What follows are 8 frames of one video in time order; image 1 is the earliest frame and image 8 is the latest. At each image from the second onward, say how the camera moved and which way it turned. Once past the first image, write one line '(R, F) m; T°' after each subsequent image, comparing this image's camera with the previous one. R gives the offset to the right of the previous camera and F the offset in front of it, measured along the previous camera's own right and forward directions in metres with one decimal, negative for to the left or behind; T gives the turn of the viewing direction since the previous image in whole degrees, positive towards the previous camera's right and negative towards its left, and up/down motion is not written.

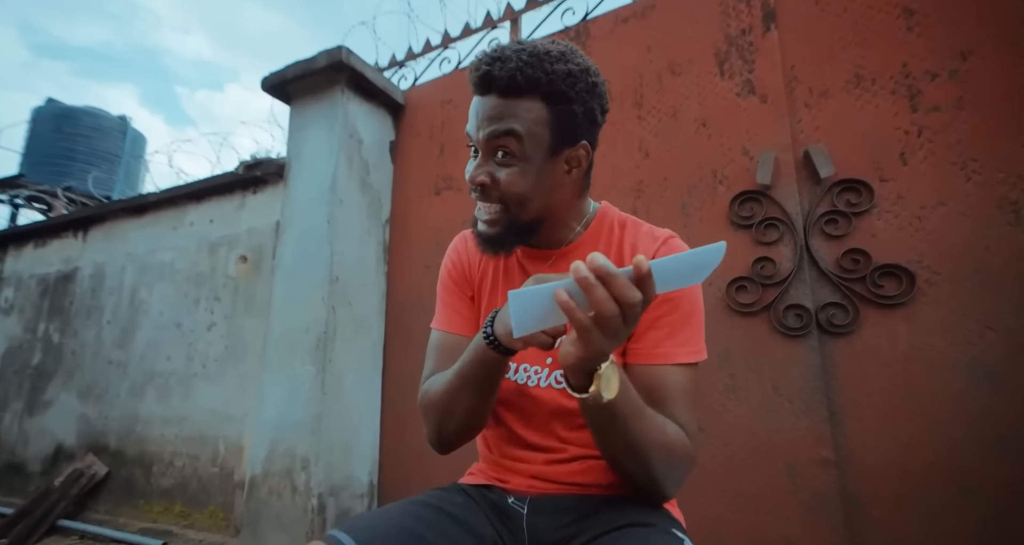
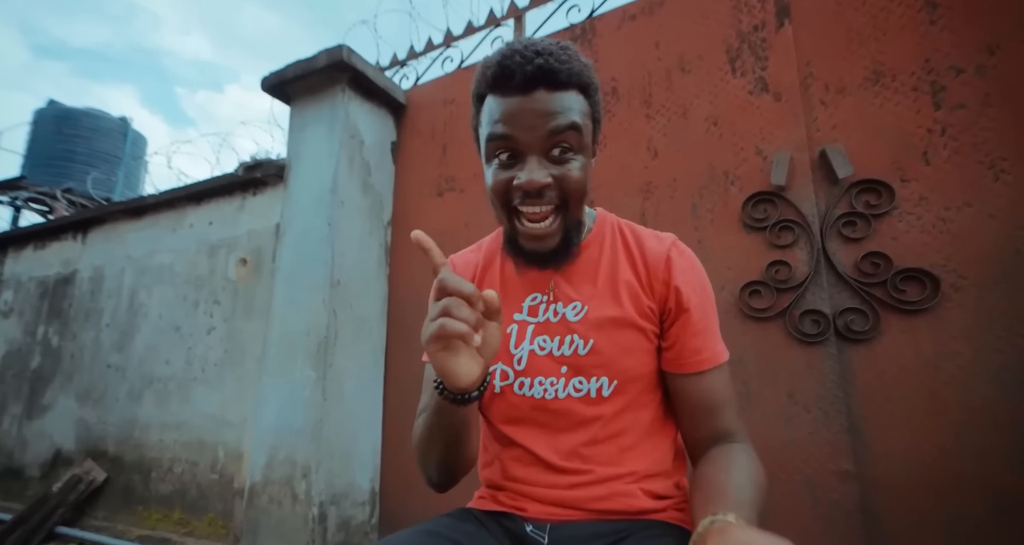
(0.0, +0.1) m; 0°
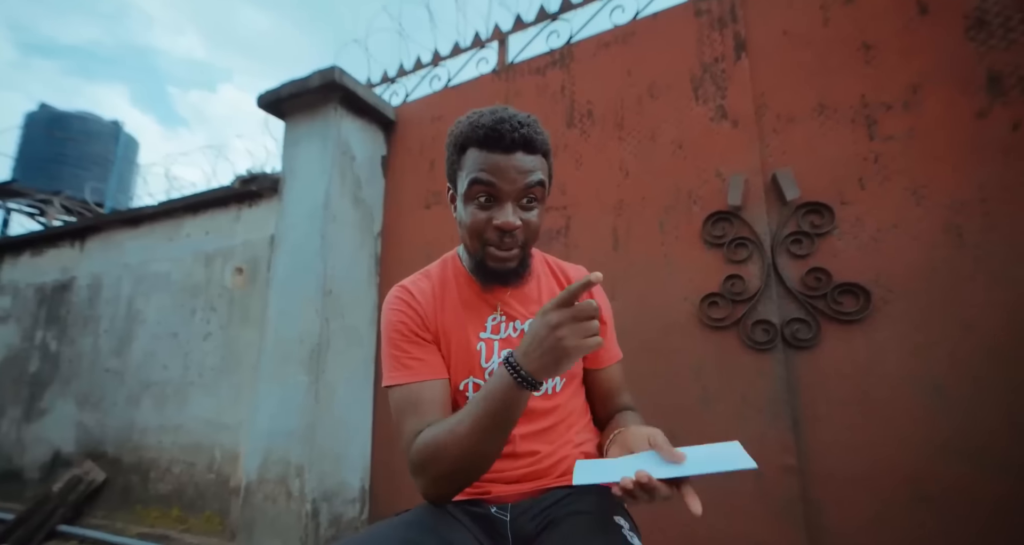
(0.0, -0.1) m; +1°
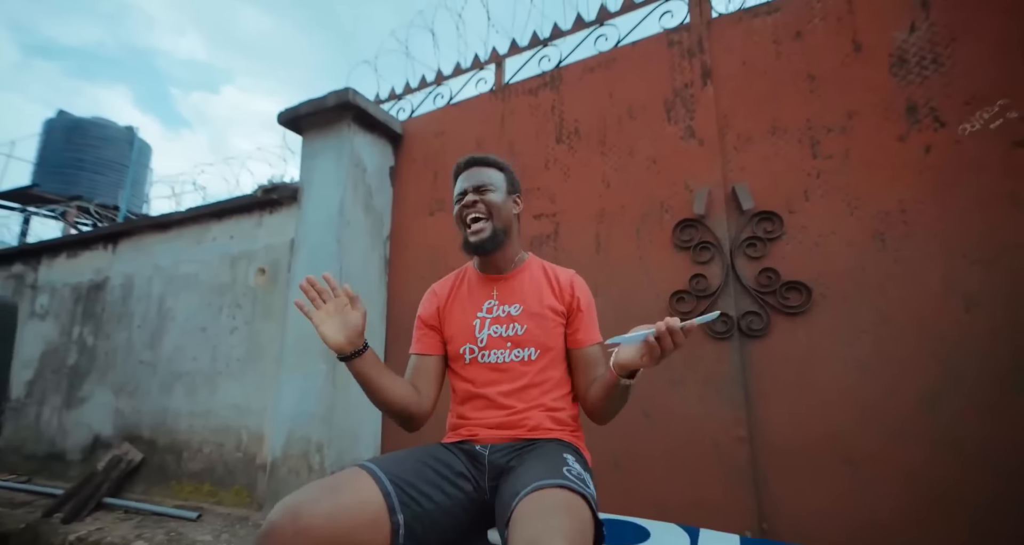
(0.0, -0.3) m; 0°
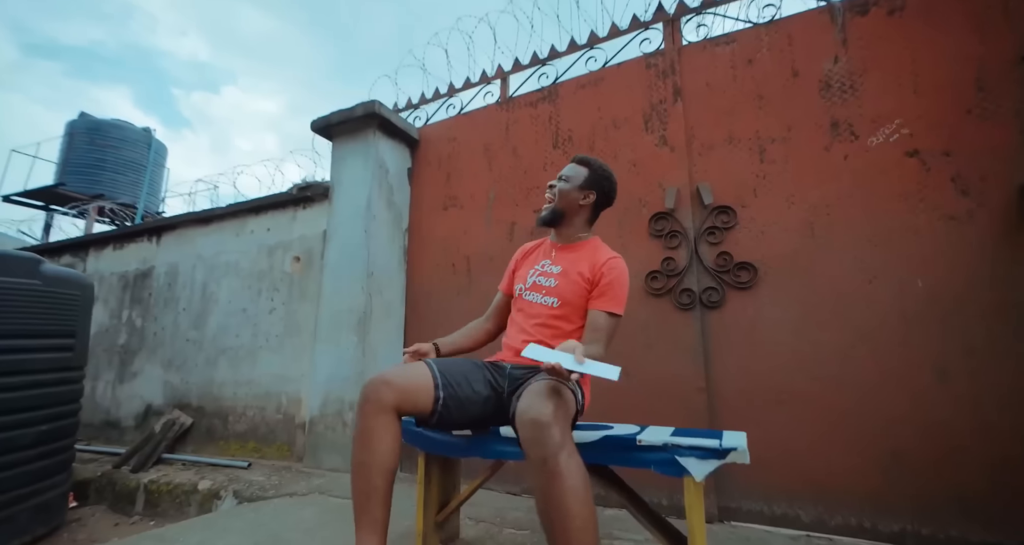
(0.0, -0.4) m; 0°
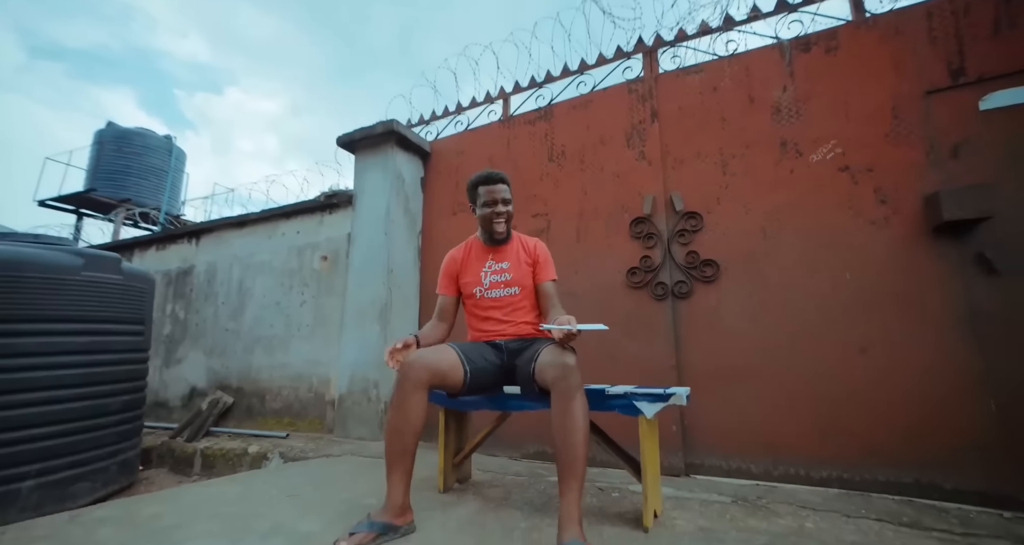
(0.0, -0.4) m; -1°
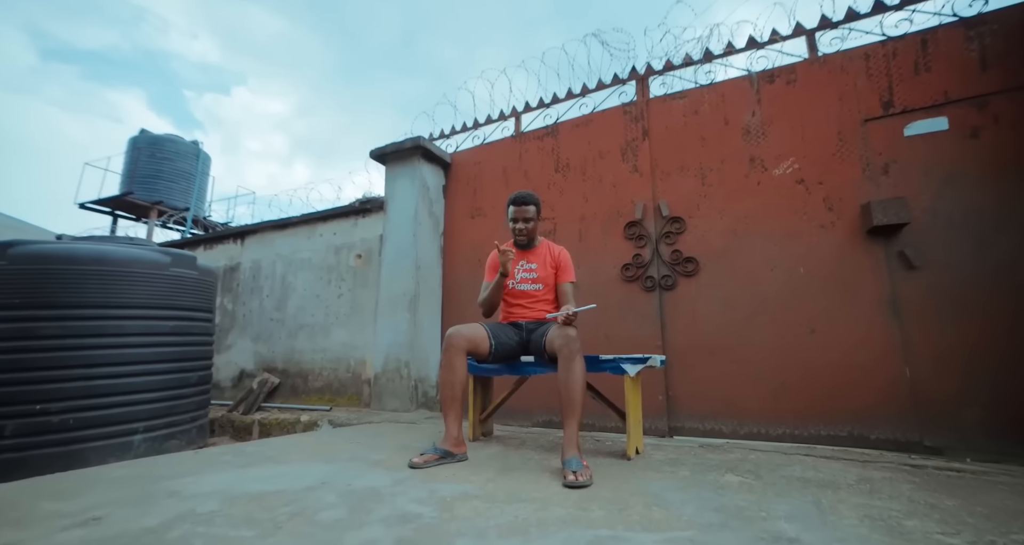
(-0.1, -0.5) m; -1°
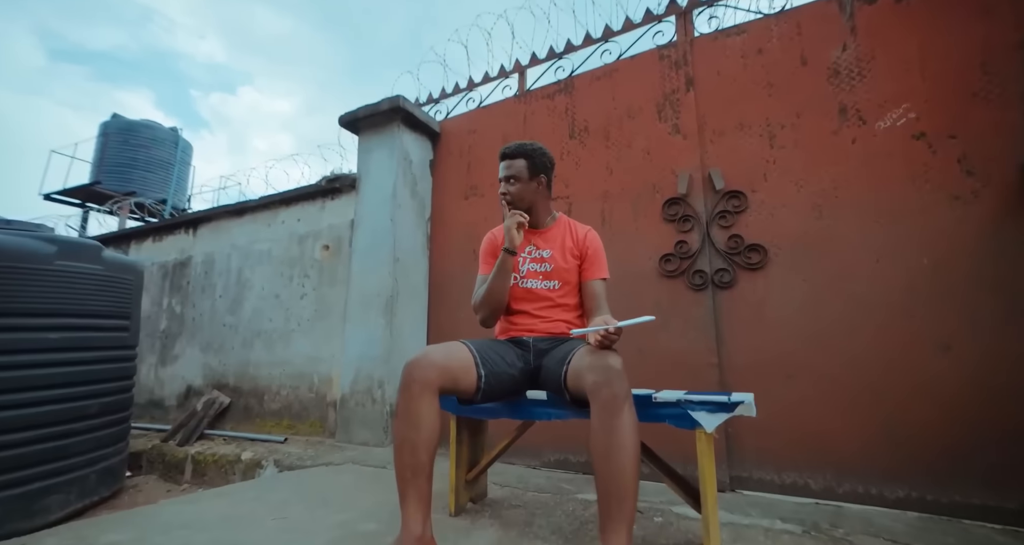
(0.0, +0.8) m; -1°
